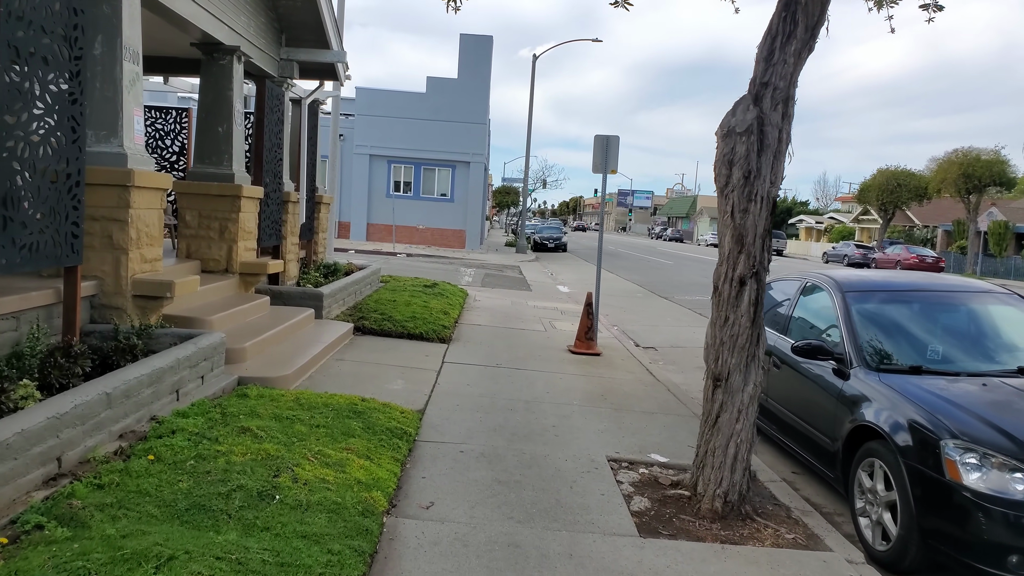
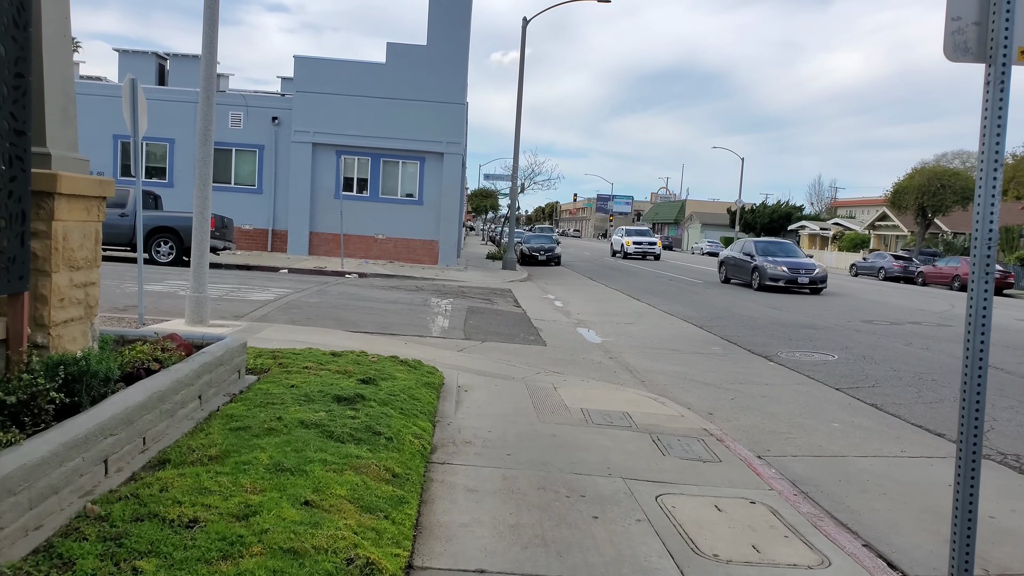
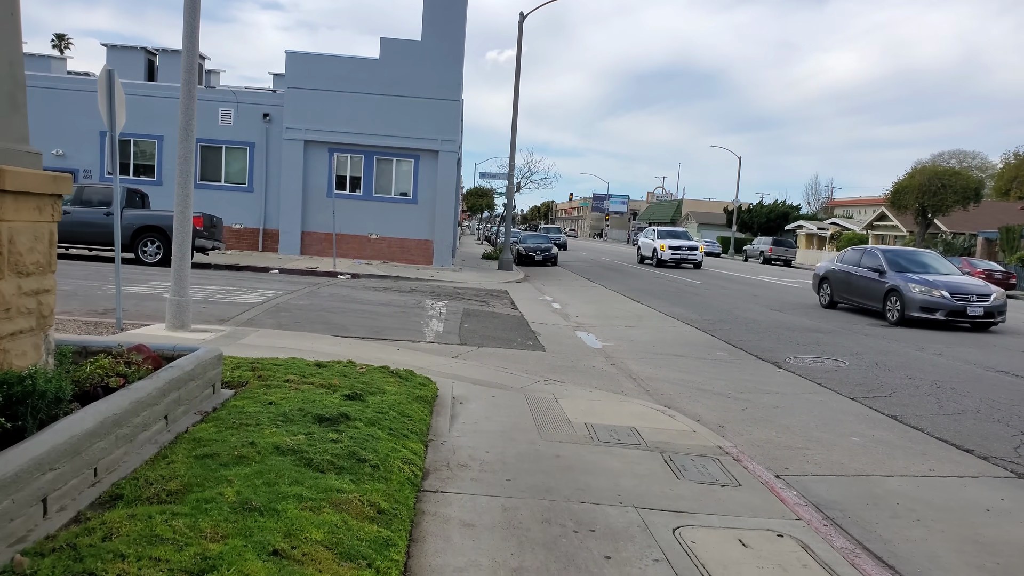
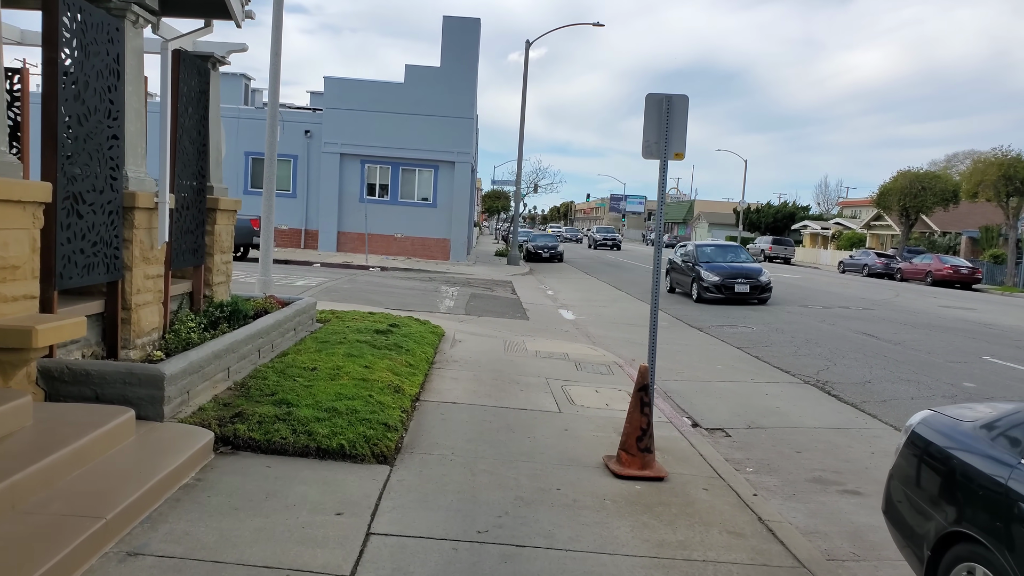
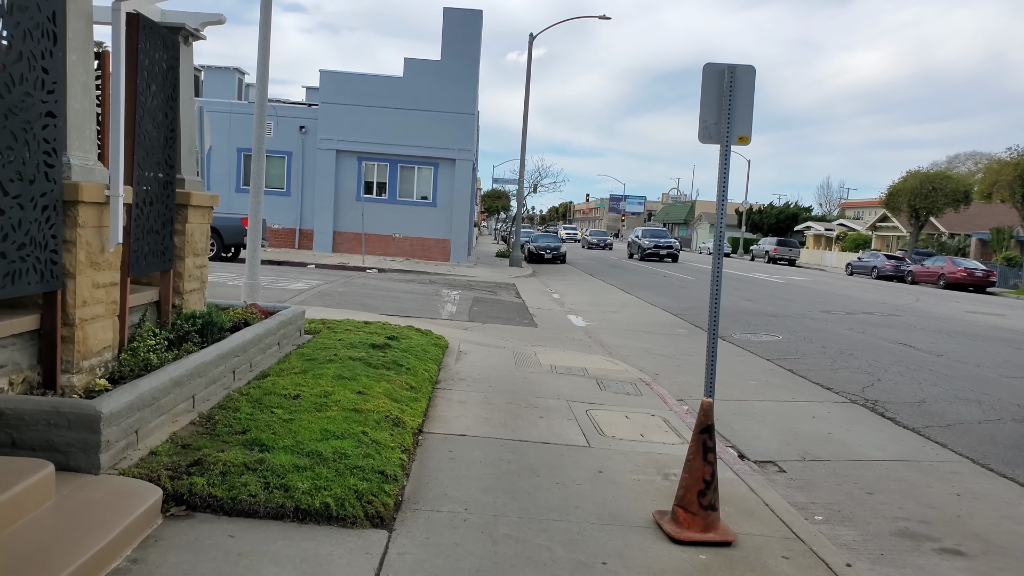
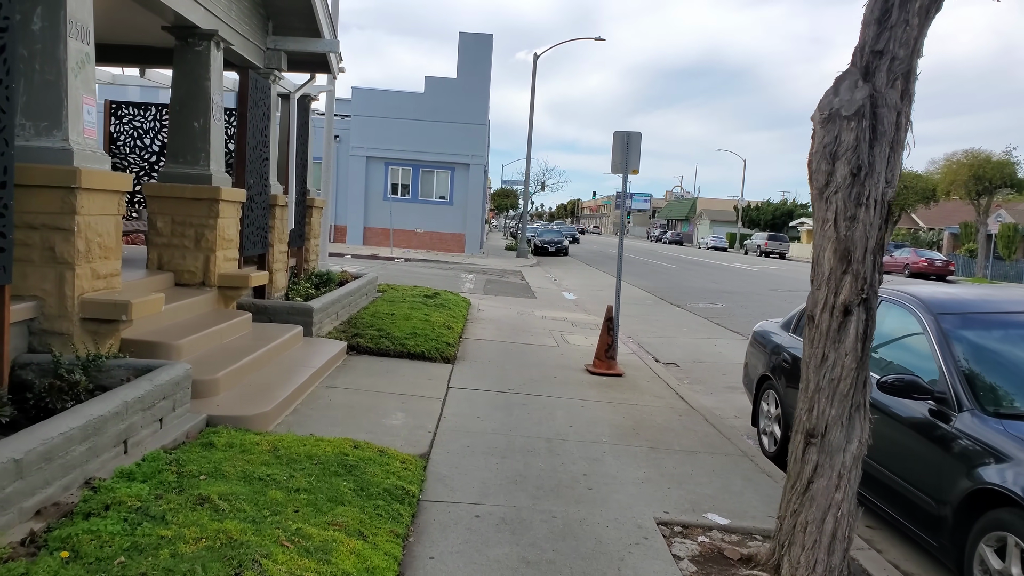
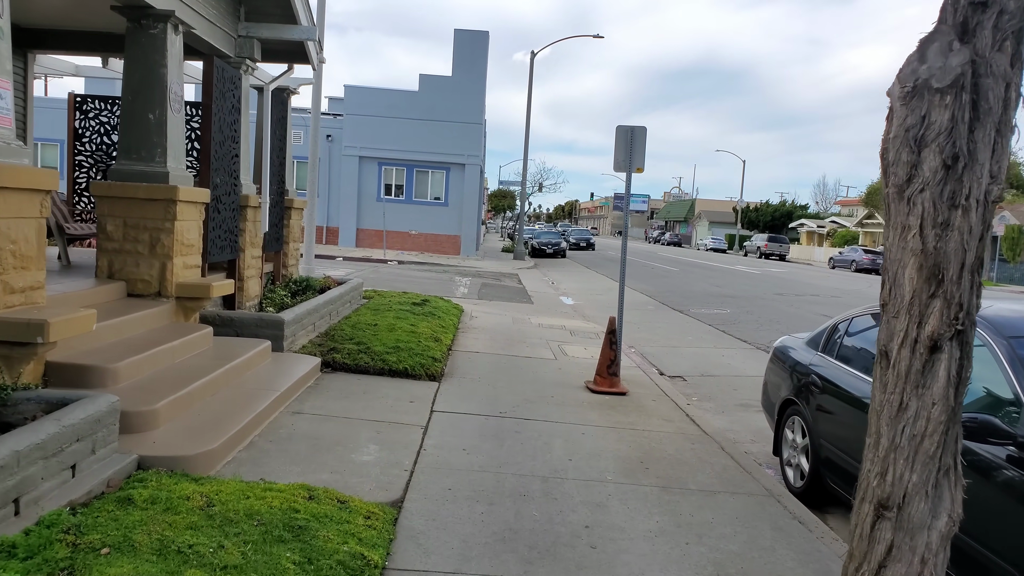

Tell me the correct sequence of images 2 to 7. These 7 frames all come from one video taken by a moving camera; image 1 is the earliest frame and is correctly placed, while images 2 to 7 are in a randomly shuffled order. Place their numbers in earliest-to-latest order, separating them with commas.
6, 7, 4, 5, 2, 3
